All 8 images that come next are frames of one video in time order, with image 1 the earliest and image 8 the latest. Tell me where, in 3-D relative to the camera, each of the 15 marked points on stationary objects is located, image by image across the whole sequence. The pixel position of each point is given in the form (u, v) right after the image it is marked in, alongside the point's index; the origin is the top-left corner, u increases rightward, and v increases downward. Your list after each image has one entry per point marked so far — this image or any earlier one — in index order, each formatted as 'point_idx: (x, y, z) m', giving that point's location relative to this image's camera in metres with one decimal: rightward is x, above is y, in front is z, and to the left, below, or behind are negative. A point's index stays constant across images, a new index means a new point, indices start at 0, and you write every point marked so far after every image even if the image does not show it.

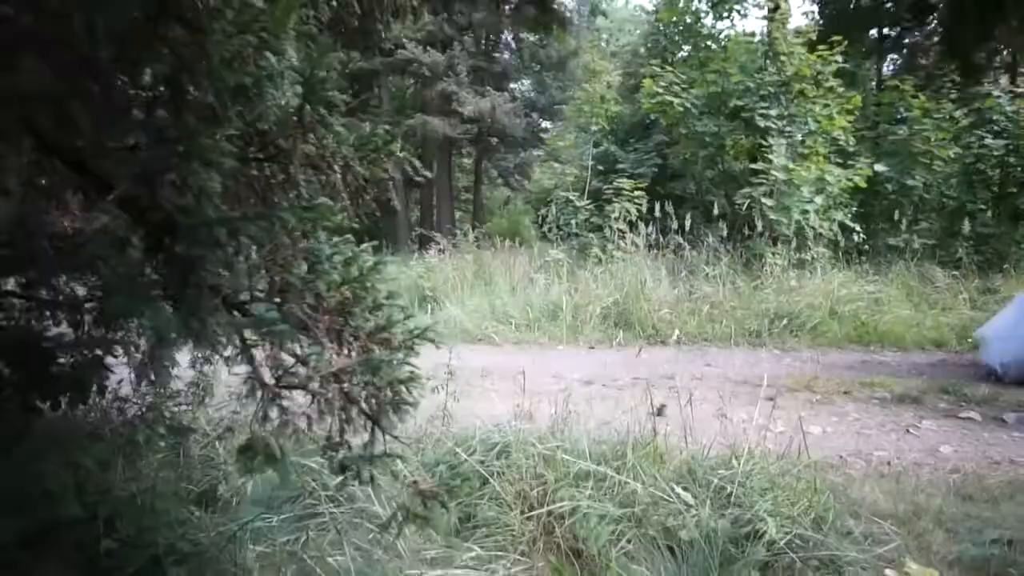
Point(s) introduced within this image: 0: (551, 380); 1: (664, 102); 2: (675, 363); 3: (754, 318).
0: (+0.4, -1.0, +5.7) m
1: (+2.8, +3.4, +10.2) m
2: (+1.8, -0.8, +6.2) m
3: (+3.2, -0.4, +7.4) m
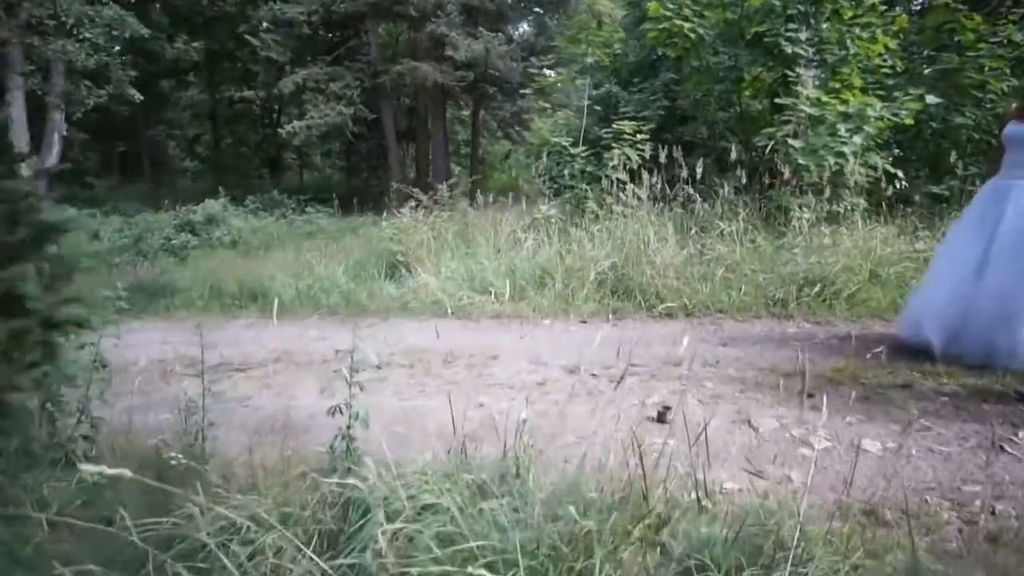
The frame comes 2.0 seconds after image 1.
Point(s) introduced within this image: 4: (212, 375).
0: (+0.1, -0.7, +4.6) m
1: (+2.5, +4.1, +8.7) m
2: (+1.6, -0.5, +5.1) m
3: (+3.0, 0.0, +6.2) m
4: (-2.7, -0.8, +4.9) m
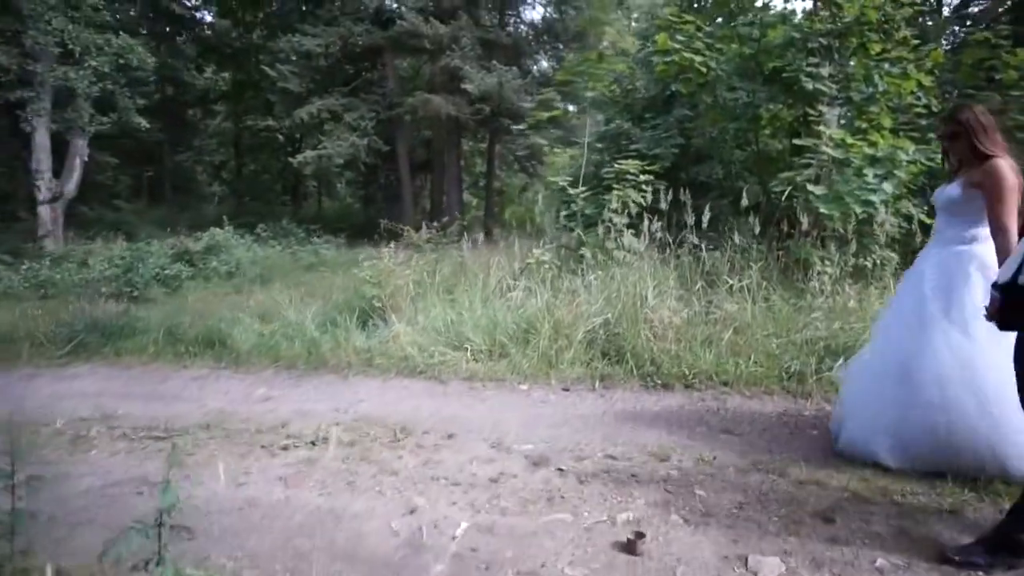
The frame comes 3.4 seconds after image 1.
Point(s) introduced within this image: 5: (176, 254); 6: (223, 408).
0: (-0.2, -1.2, +3.8) m
1: (+2.5, +3.3, +8.1) m
2: (+1.3, -1.1, +4.3) m
3: (+2.7, -0.6, +5.4) m
4: (-3.0, -1.2, +4.3) m
5: (-8.5, +0.9, +14.1) m
6: (-2.6, -1.1, +5.1) m
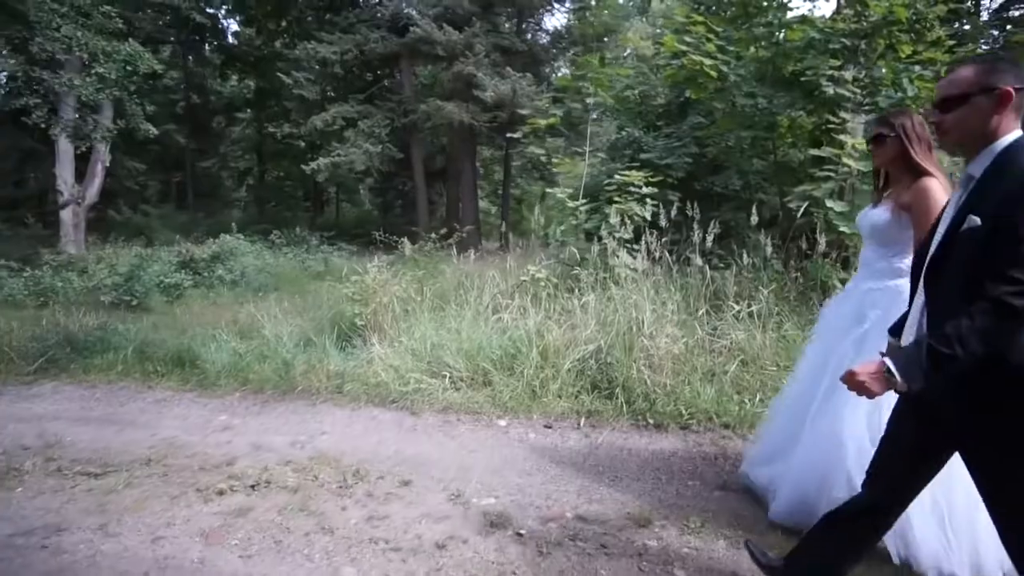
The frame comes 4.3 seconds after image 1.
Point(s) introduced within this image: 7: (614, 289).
0: (-0.5, -1.4, +3.3) m
1: (+2.5, +3.0, +7.5) m
2: (+1.0, -1.3, +3.7) m
3: (+2.5, -0.9, +4.7) m
4: (-3.2, -1.4, +3.9) m
5: (-8.3, +0.7, +14.0) m
6: (-2.8, -1.3, +4.7) m
7: (+1.1, 0.0, +6.0) m
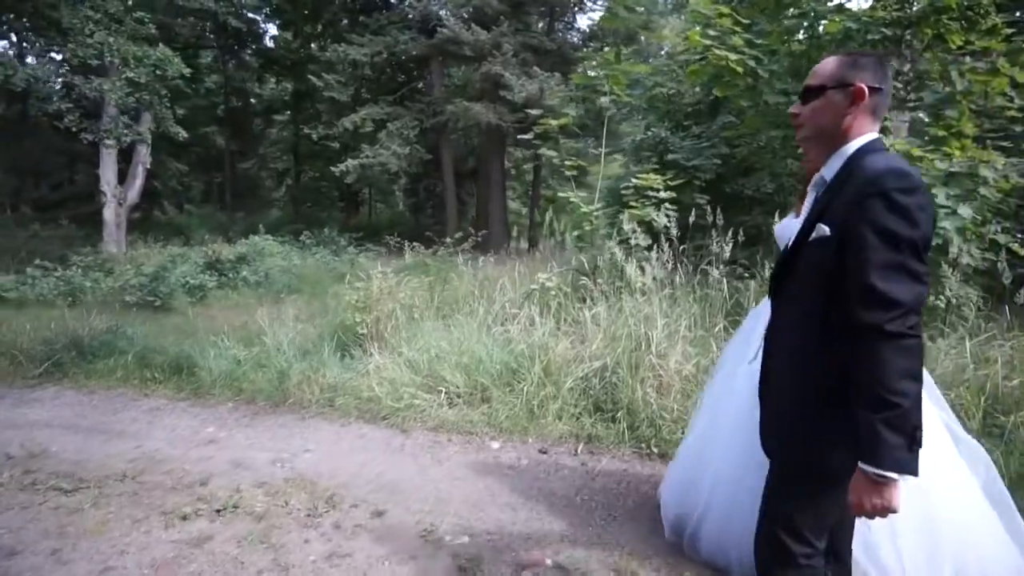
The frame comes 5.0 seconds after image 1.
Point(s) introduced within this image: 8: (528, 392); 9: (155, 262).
0: (-0.6, -1.5, +3.0) m
1: (+2.6, +2.9, +7.1) m
2: (+0.9, -1.4, +3.3) m
3: (+2.5, -1.0, +4.3) m
4: (-3.3, -1.4, +3.8) m
5: (-7.8, +0.7, +14.2) m
6: (-2.9, -1.3, +4.6) m
7: (+1.1, -0.1, +5.6) m
8: (+0.1, -0.9, +4.9) m
9: (-8.9, +0.7, +13.8) m
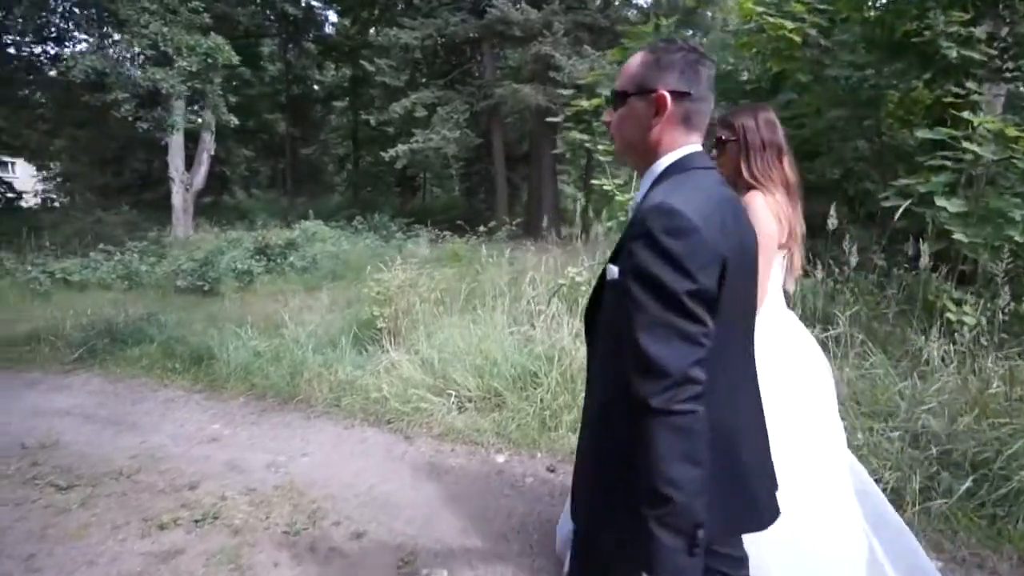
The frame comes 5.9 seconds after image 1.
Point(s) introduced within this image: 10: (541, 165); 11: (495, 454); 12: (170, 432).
0: (-0.7, -1.5, +2.7) m
1: (+3.0, +2.9, +6.3) m
2: (+0.8, -1.4, +2.9) m
3: (+2.5, -1.1, +3.6) m
4: (-3.3, -1.4, +3.8) m
5: (-6.6, +1.1, +14.5) m
6: (-2.8, -1.3, +4.5) m
7: (+1.3, -0.1, +5.1) m
8: (+0.2, -0.9, +4.5) m
9: (-7.8, +1.1, +14.2) m
10: (+1.0, +4.4, +19.7) m
11: (-0.1, -1.2, +4.2) m
12: (-2.9, -1.2, +4.7) m
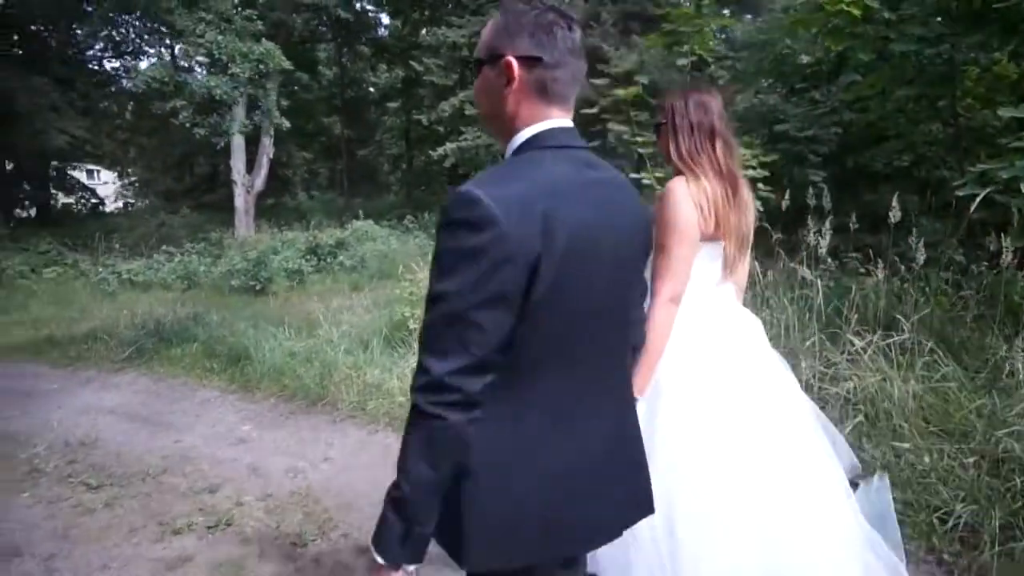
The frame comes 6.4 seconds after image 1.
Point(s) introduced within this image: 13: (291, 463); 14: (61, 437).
0: (-0.7, -1.5, +2.6) m
1: (+3.4, +2.9, +5.7) m
2: (+0.9, -1.4, +2.6) m
3: (+2.6, -1.1, +3.2) m
4: (-3.2, -1.4, +3.9) m
5: (-5.4, +1.1, +14.8) m
6: (-2.6, -1.3, +4.5) m
7: (+1.6, -0.1, +4.8) m
8: (+0.4, -0.9, +4.3) m
9: (-6.6, +1.1, +14.7) m
10: (+2.7, +4.4, +19.3) m
11: (+0.1, -1.2, +4.0) m
12: (-2.7, -1.2, +4.8) m
13: (-1.7, -1.3, +4.2) m
14: (-3.9, -1.3, +4.8) m
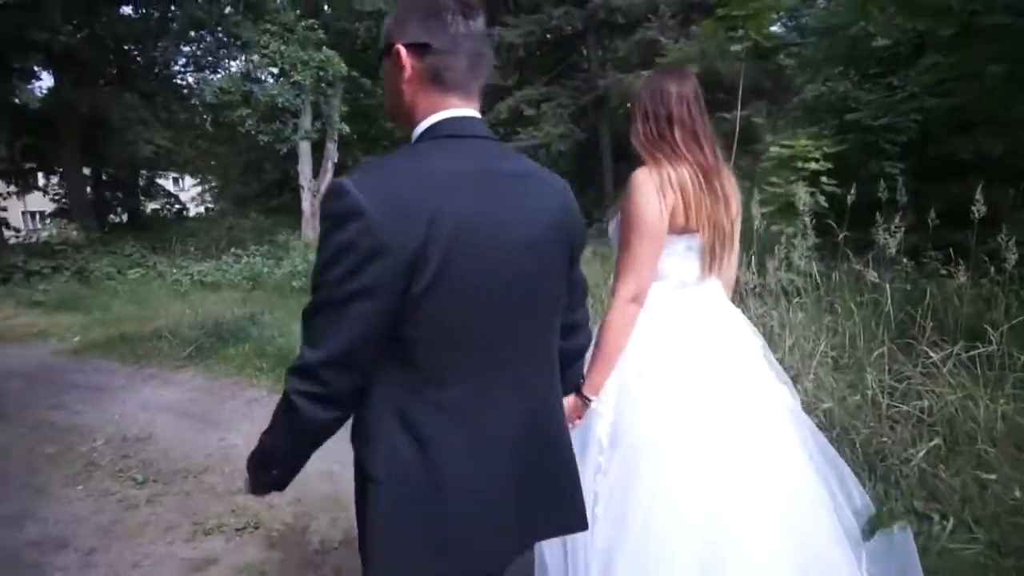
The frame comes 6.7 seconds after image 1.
0: (-0.6, -1.5, +2.5) m
1: (+3.8, +2.9, +5.2) m
2: (+1.0, -1.5, +2.3) m
3: (+2.7, -1.1, +2.7) m
4: (-3.0, -1.4, +4.0) m
5: (-4.0, +1.1, +15.2) m
6: (-2.3, -1.3, +4.6) m
7: (+1.9, -0.1, +4.4) m
8: (+0.7, -0.9, +4.0) m
9: (-5.2, +1.1, +15.2) m
10: (+4.6, +4.4, +18.7) m
11: (+0.3, -1.3, +3.8) m
12: (-2.4, -1.3, +4.9) m
13: (-1.4, -1.3, +4.2) m
14: (-3.5, -1.3, +5.0) m
